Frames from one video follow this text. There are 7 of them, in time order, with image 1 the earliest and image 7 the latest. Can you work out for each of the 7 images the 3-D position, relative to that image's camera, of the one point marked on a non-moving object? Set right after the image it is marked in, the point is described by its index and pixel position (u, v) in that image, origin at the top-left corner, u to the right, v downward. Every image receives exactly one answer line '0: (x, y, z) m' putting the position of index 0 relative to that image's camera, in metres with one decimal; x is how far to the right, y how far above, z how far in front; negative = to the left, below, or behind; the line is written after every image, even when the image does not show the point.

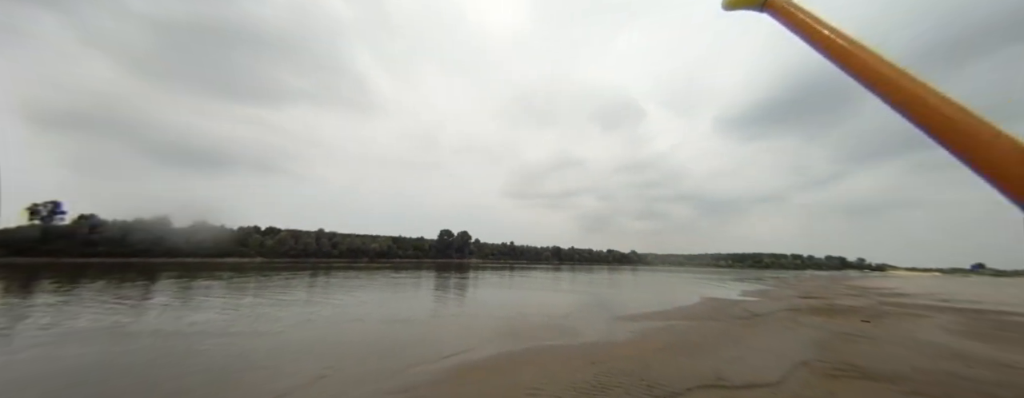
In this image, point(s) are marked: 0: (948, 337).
0: (+18.6, -5.8, +12.2) m
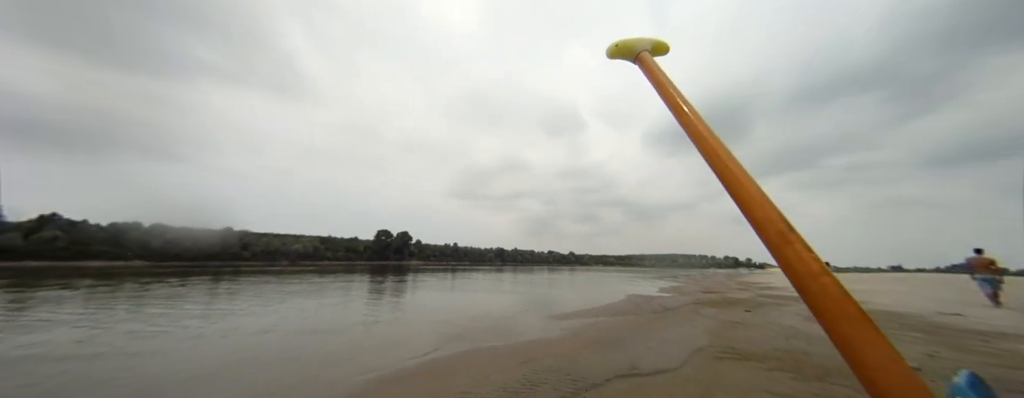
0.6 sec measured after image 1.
0: (+15.6, -6.6, +15.5) m
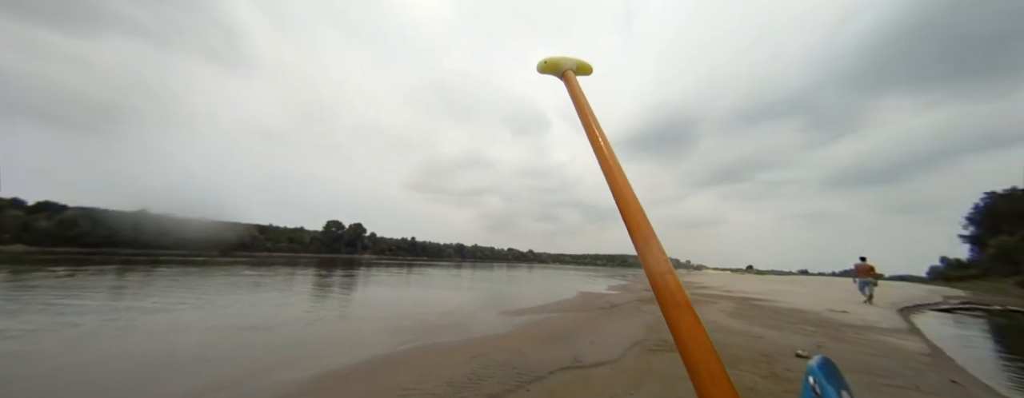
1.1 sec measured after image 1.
0: (+12.9, -7.2, +17.5) m
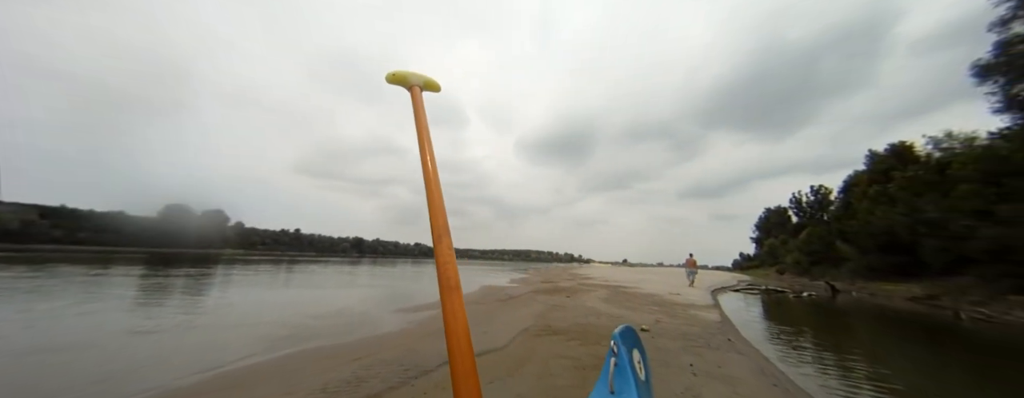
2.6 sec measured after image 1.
0: (+6.1, -7.5, +20.8) m
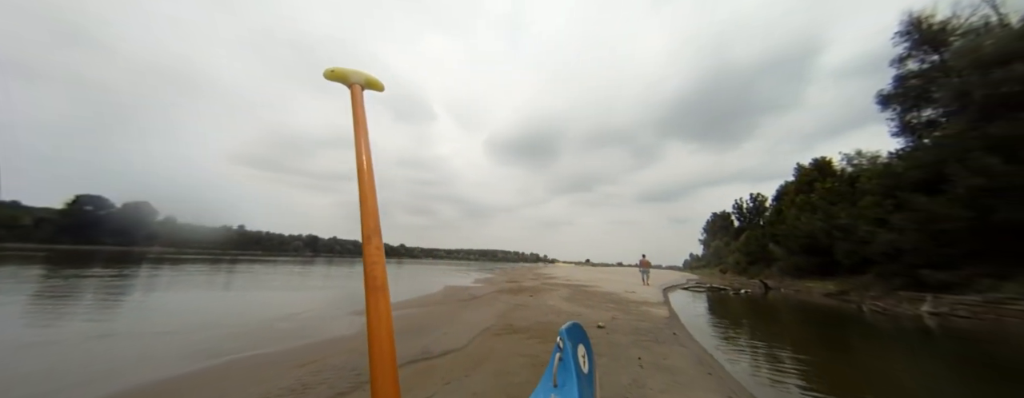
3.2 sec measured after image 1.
0: (+3.4, -7.6, +21.4) m
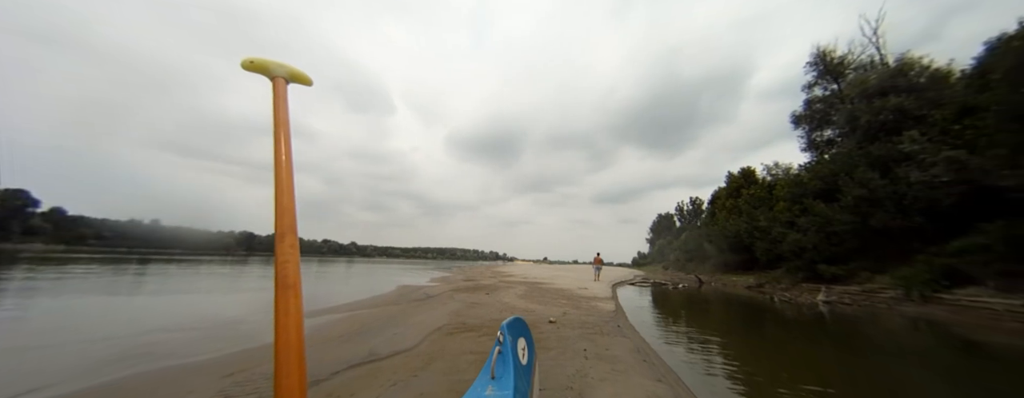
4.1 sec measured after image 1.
0: (0.0, -7.5, +21.8) m
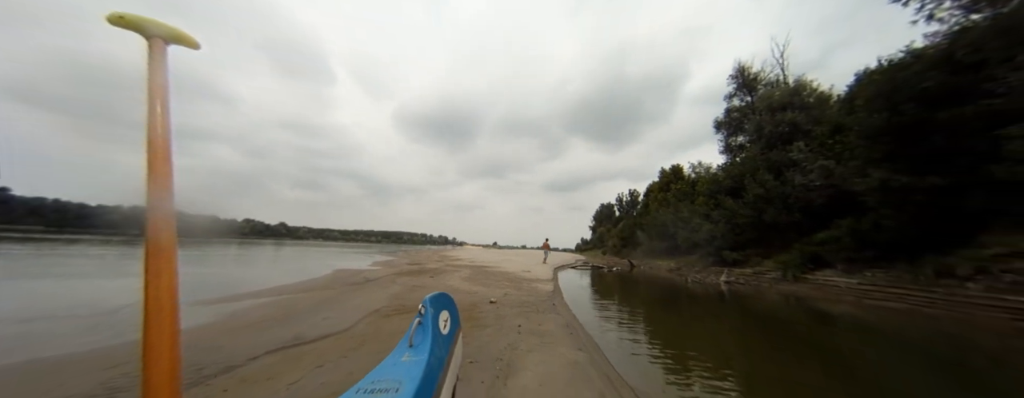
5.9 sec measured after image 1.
0: (-4.4, -6.3, +22.0) m
